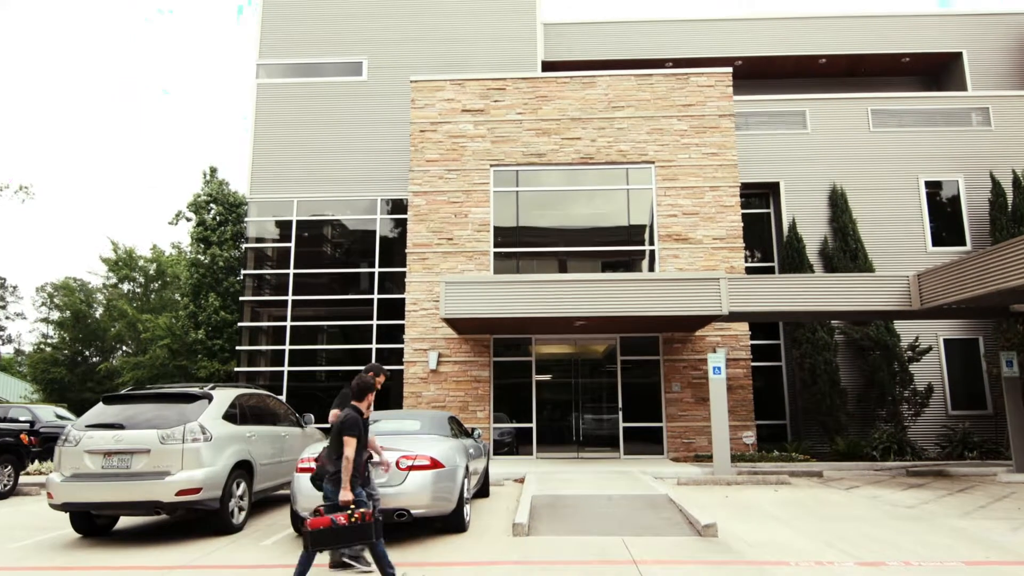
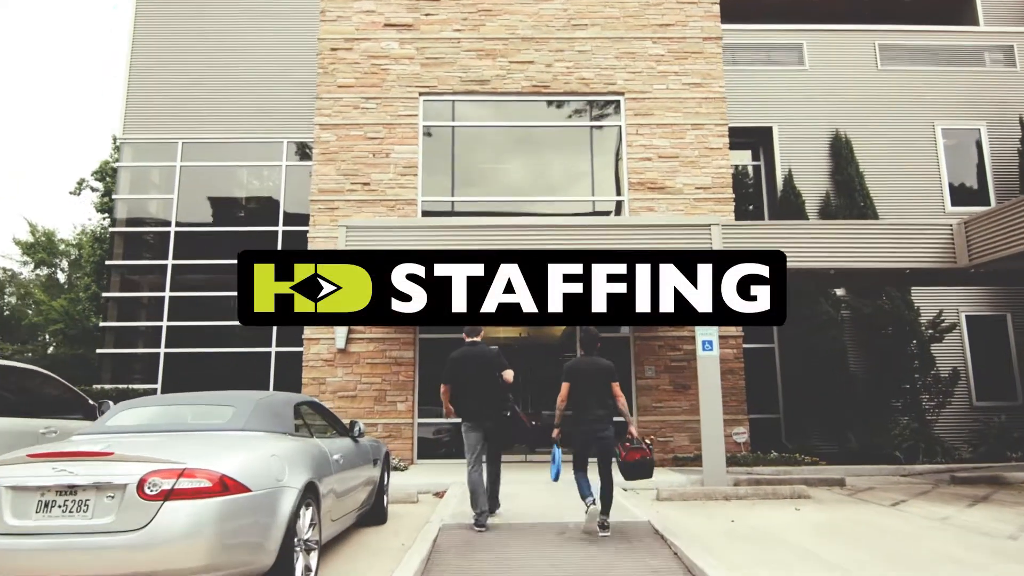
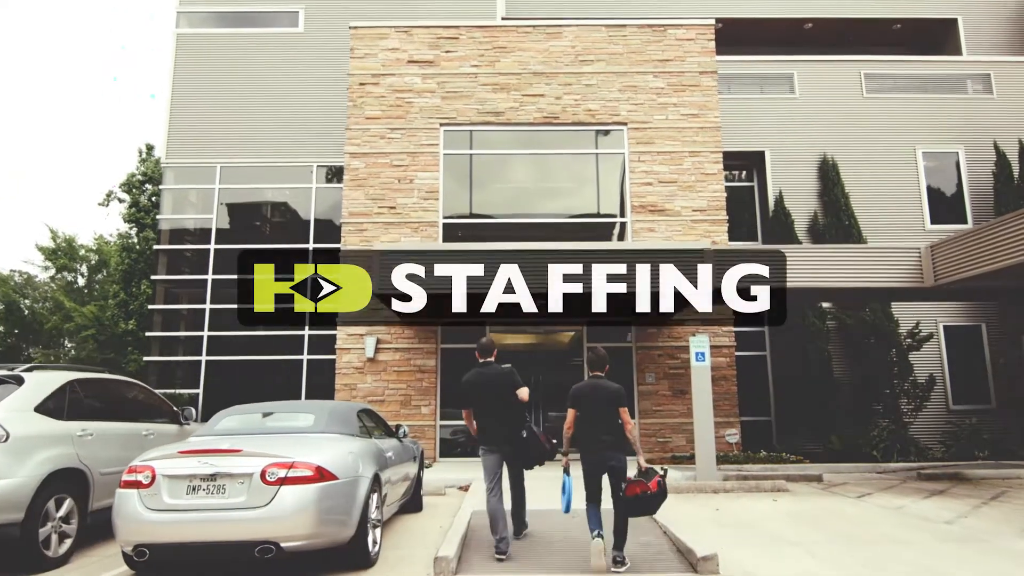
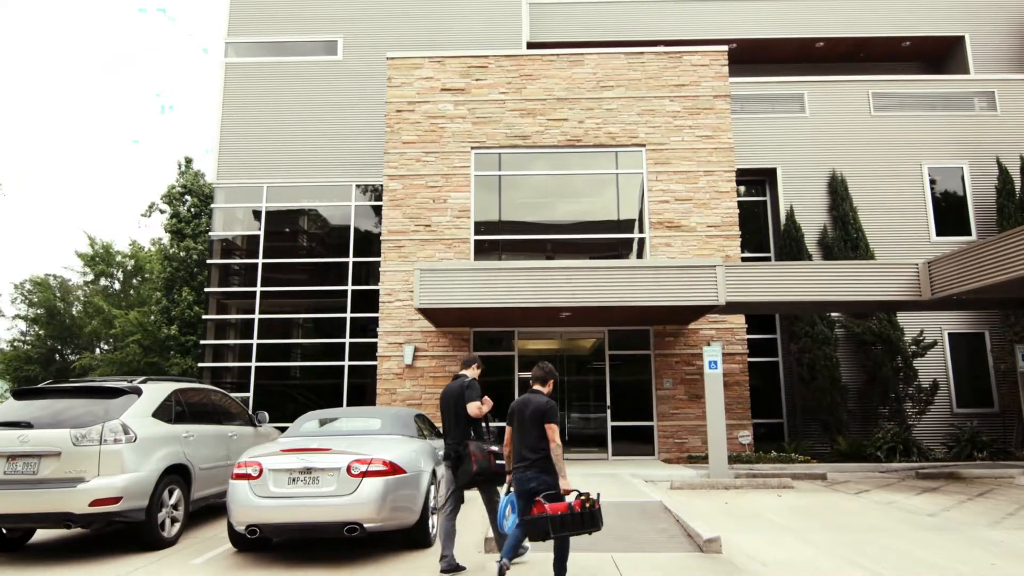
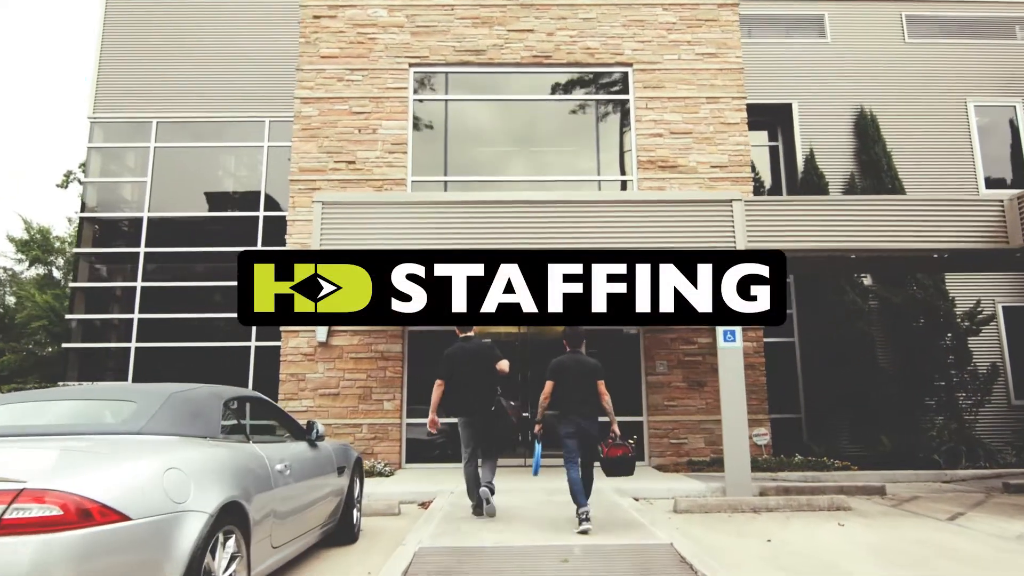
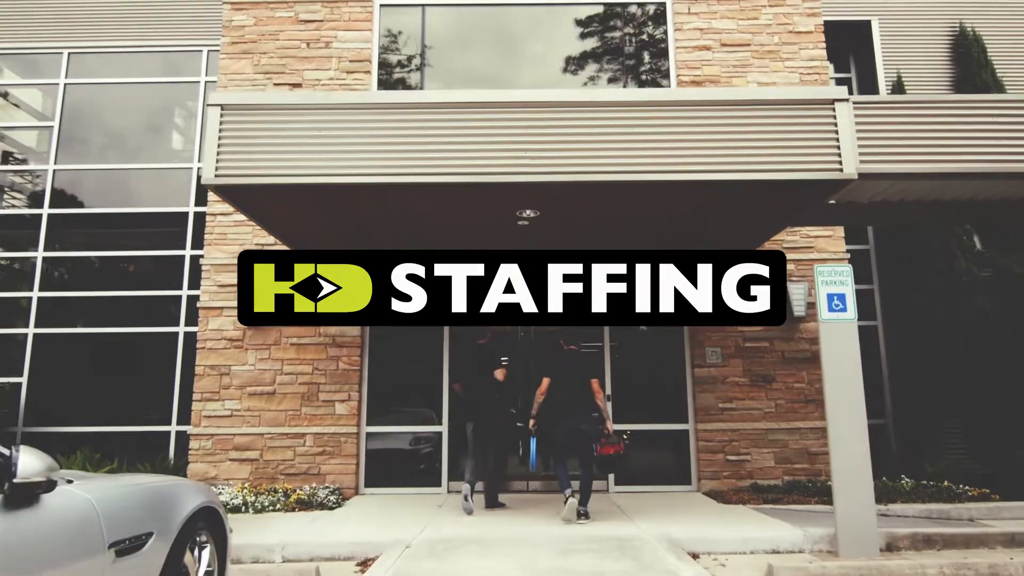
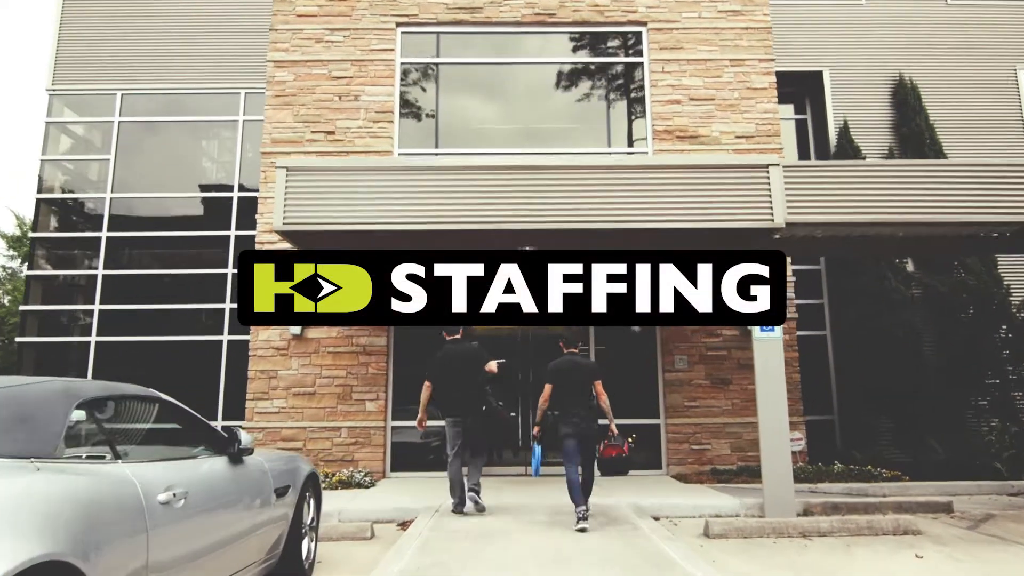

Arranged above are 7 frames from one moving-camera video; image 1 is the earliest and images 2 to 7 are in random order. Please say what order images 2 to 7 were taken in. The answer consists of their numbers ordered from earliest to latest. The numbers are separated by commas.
4, 3, 2, 5, 7, 6
